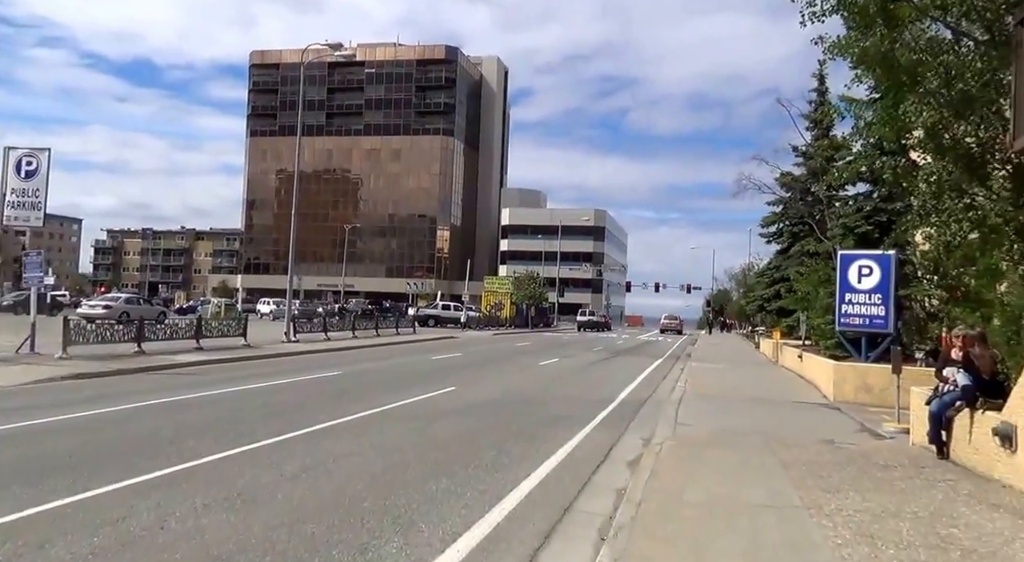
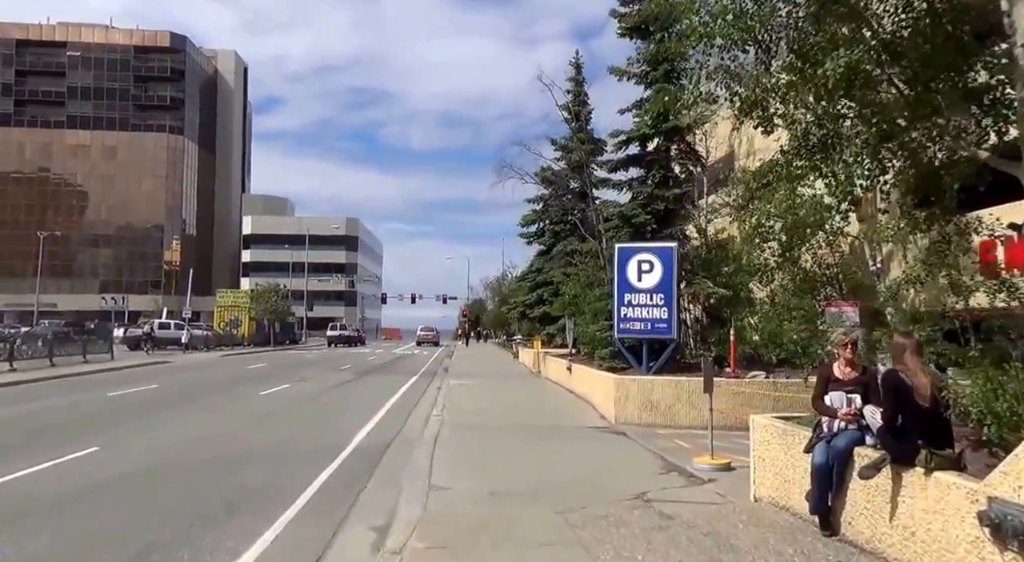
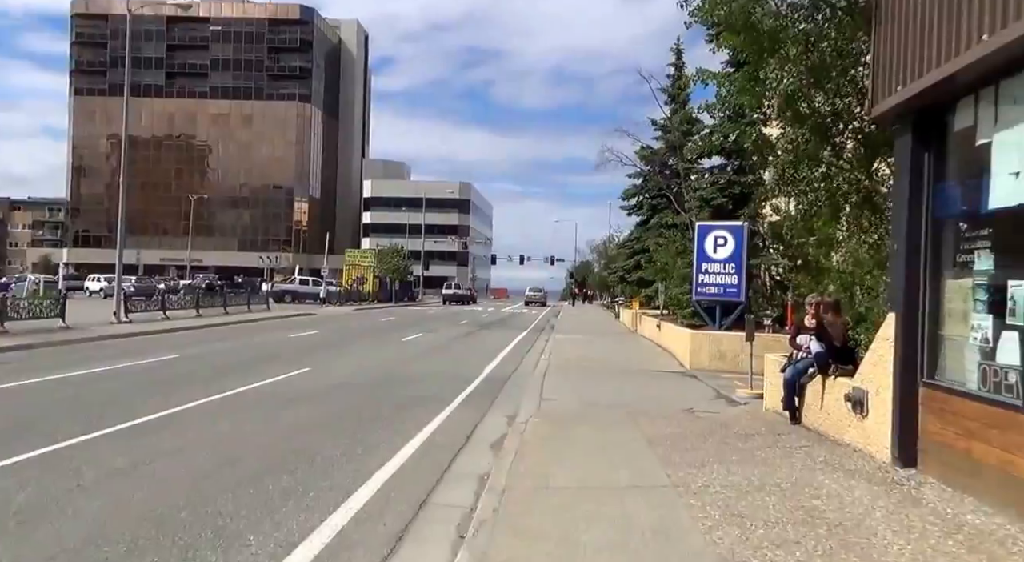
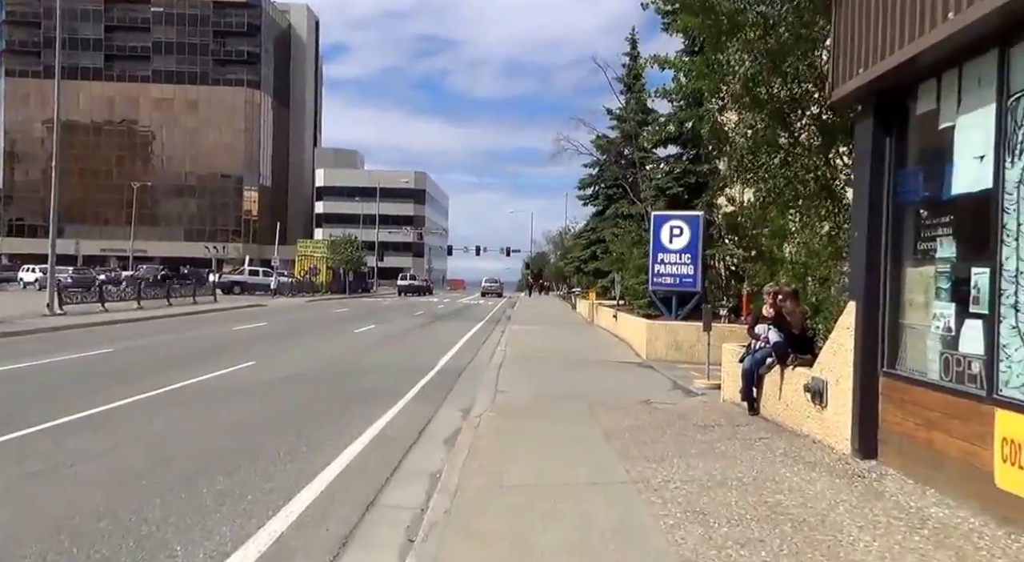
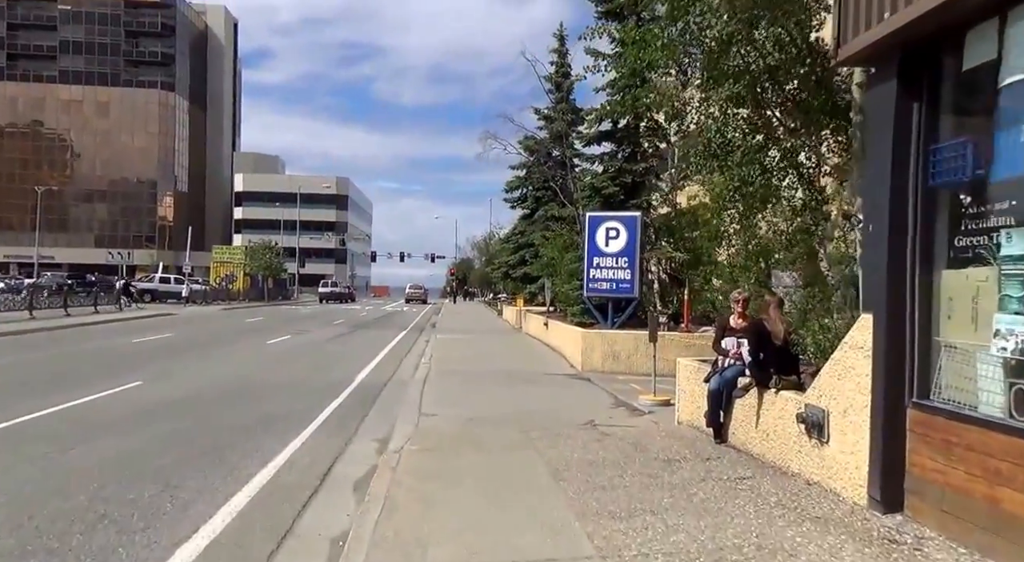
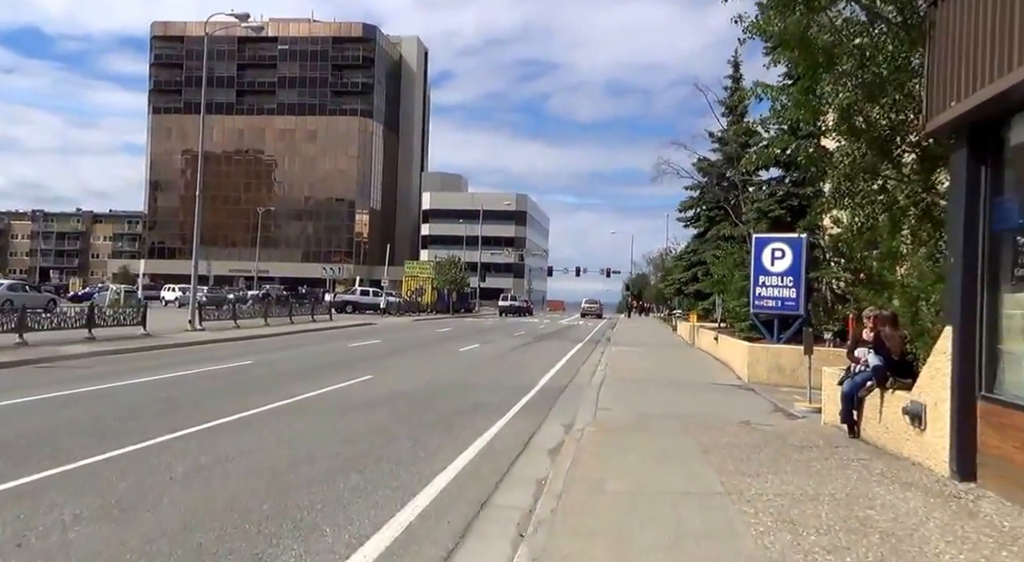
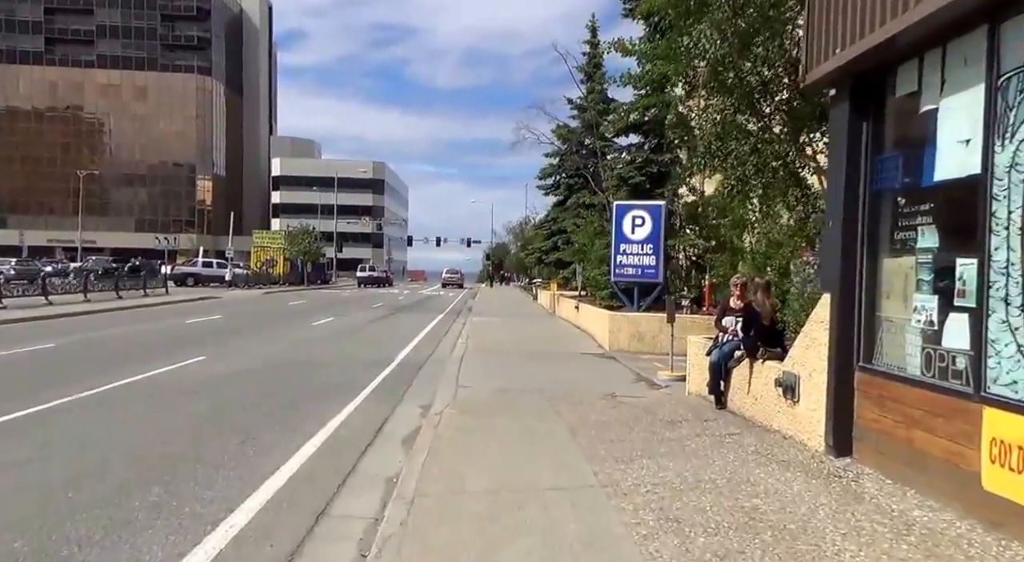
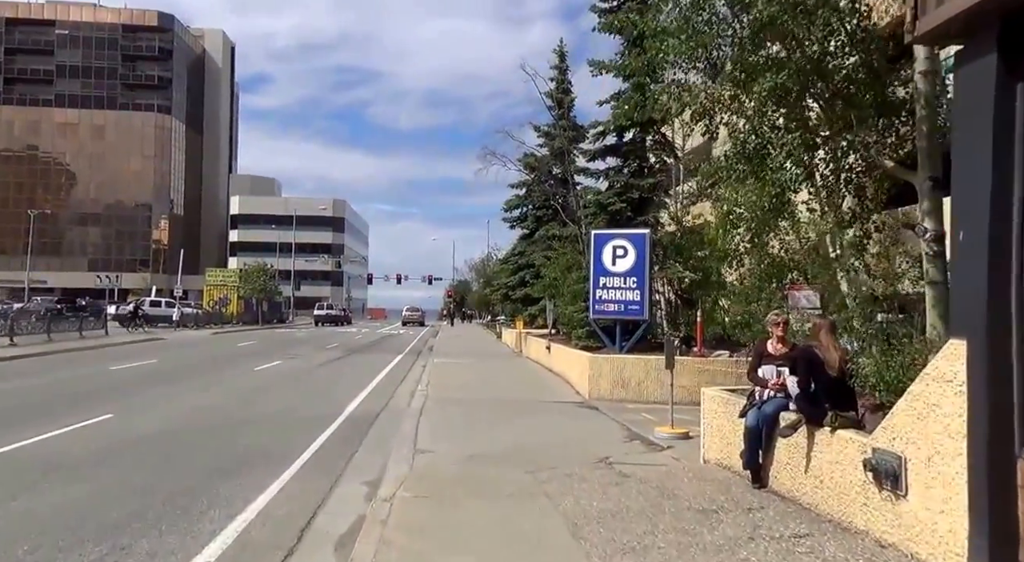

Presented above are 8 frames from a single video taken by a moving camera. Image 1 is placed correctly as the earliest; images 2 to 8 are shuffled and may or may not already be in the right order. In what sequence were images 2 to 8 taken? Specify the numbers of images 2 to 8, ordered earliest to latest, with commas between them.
6, 3, 4, 7, 5, 8, 2
